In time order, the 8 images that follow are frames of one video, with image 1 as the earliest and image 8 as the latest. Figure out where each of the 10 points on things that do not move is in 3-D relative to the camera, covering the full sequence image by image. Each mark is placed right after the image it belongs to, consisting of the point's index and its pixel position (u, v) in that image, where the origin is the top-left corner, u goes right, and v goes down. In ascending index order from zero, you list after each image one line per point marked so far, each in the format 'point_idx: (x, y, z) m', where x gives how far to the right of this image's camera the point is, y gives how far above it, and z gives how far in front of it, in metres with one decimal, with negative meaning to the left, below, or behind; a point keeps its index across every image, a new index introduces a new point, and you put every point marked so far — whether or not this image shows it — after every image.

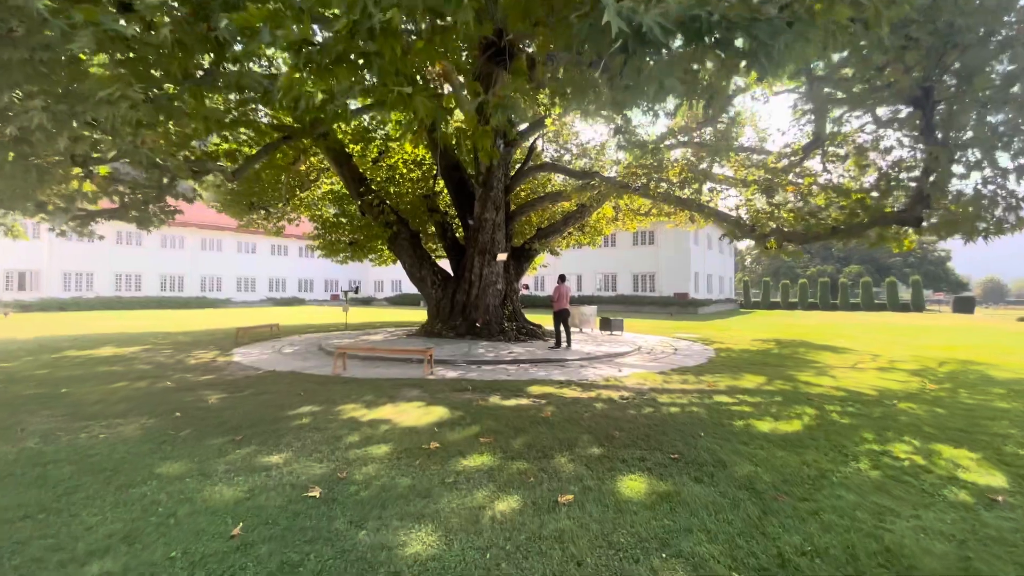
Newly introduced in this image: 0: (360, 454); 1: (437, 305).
0: (-1.4, -1.5, +4.4) m
1: (-2.1, -0.5, +13.5) m
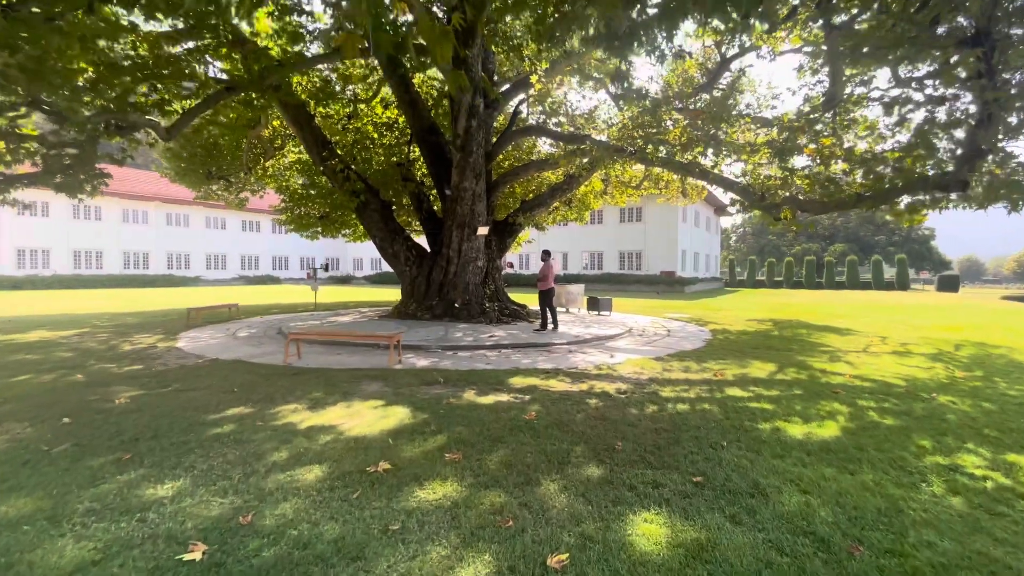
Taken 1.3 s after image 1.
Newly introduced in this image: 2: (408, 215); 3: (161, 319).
0: (-1.6, -1.3, +3.3) m
1: (-2.6, +0.1, +12.3) m
2: (-3.5, +2.5, +15.5) m
3: (-9.4, -0.8, +12.9) m
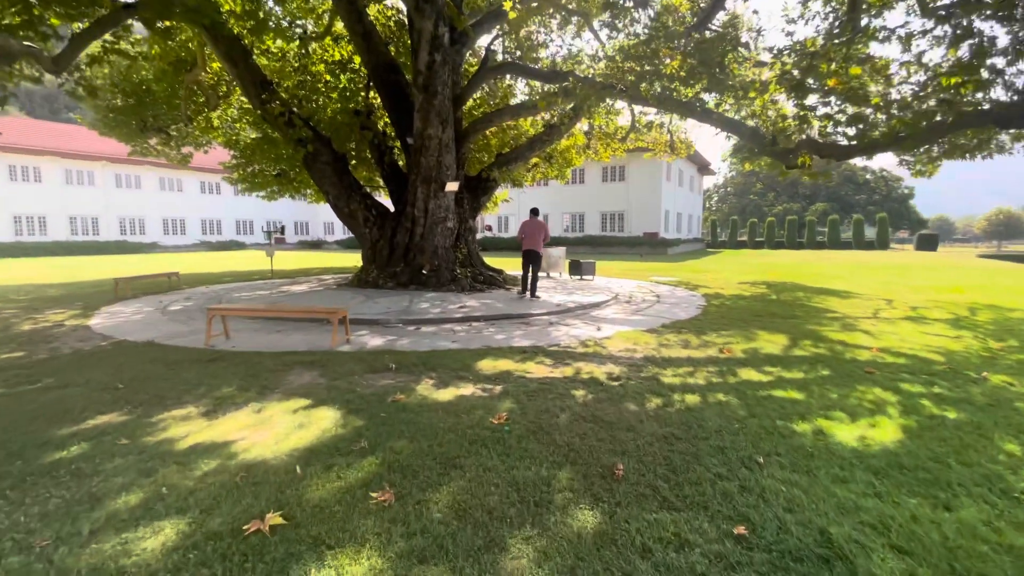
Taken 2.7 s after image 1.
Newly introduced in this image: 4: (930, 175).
0: (-1.8, -1.2, +2.1) m
1: (-3.2, +0.9, +10.9) m
2: (-4.2, +3.5, +13.9) m
3: (-10.0, -0.1, +11.3) m
4: (+8.7, +2.4, +10.0) m
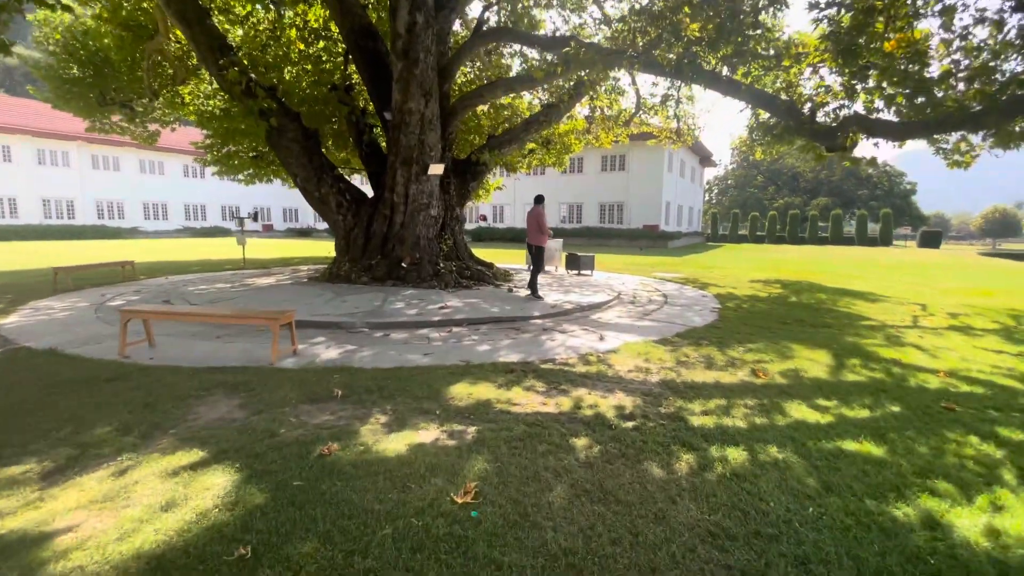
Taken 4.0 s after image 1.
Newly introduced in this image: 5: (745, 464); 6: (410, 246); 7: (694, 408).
0: (-1.9, -1.3, +1.0) m
1: (-3.4, +1.1, +9.8) m
2: (-4.4, +3.7, +12.7) m
3: (-10.2, +0.1, +10.1) m
4: (+8.5, +2.3, +8.9) m
5: (+1.4, -1.0, +2.8) m
6: (-2.0, +0.8, +9.3) m
7: (+1.4, -0.9, +3.7) m
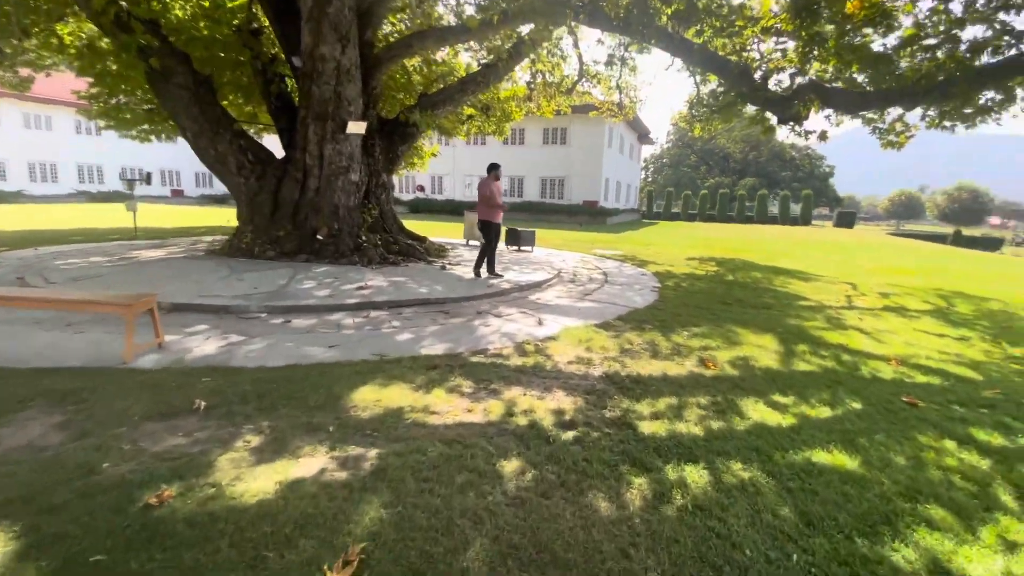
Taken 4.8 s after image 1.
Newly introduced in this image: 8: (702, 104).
0: (-2.1, -1.3, +0.1) m
1: (-4.6, +1.5, +8.5) m
2: (-5.9, +4.3, +11.1) m
3: (-11.4, +0.6, +8.1) m
4: (+7.3, +2.7, +9.1) m
5: (+1.0, -1.0, +2.3) m
6: (-3.2, +1.2, +8.2) m
7: (+0.9, -0.8, +3.2) m
8: (+5.4, +5.3, +13.7) m
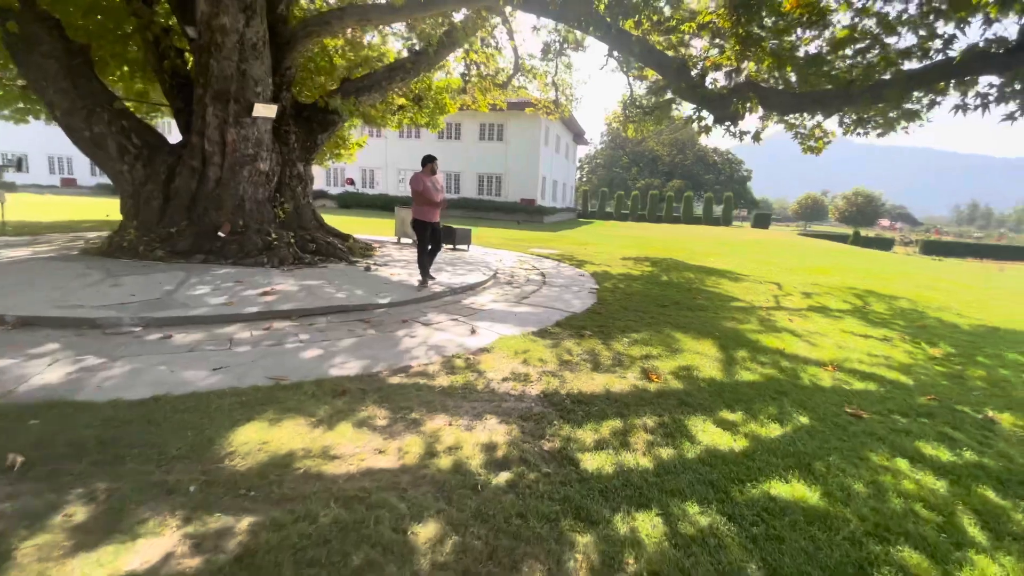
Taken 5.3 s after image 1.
0: (-2.1, -1.4, -0.6) m
1: (-5.7, +1.4, +7.3) m
2: (-7.4, +4.2, +9.7) m
3: (-12.4, +0.5, +6.0) m
4: (+6.0, +2.7, +9.4) m
5: (+0.6, -1.0, +1.9) m
6: (-4.2, +1.2, +7.2) m
7: (+0.4, -0.9, +2.8) m
8: (+3.5, +5.3, +13.8) m
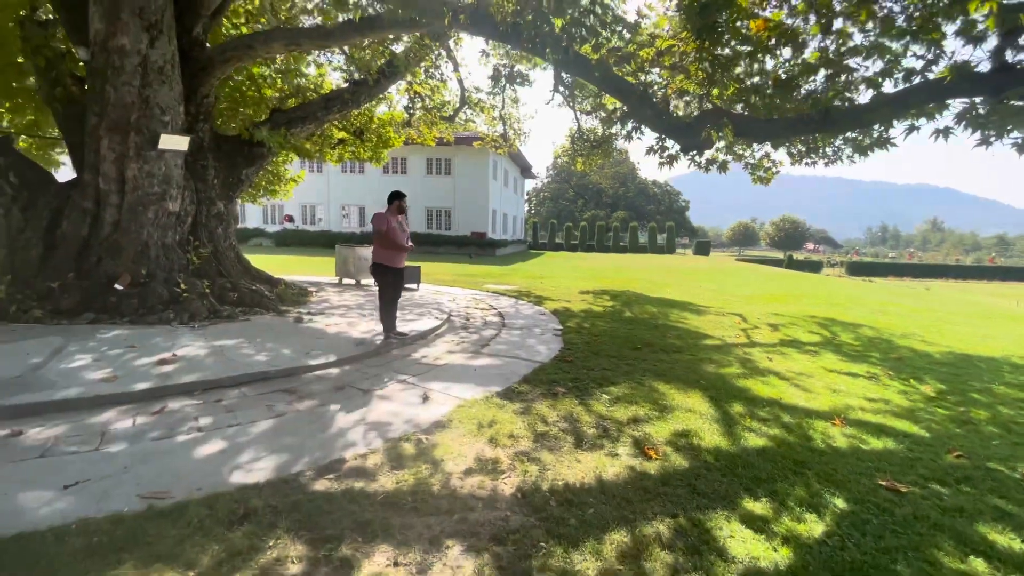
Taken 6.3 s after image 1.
0: (-1.9, -1.6, -1.7) m
1: (-6.3, +0.6, +6.1) m
2: (-8.4, +3.1, +8.5) m
3: (-12.8, -0.5, +4.0) m
4: (+5.1, +2.1, +9.4) m
5: (+0.6, -1.3, +1.2) m
6: (-4.9, +0.4, +6.1) m
7: (+0.3, -1.2, +2.0) m
8: (+2.0, +4.3, +13.6) m
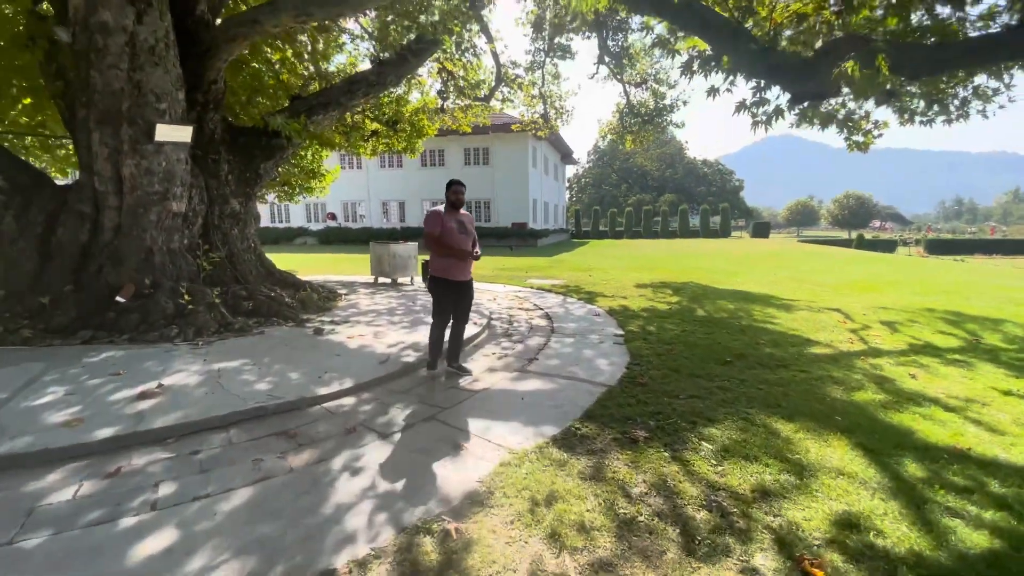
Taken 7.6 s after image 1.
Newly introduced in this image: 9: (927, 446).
0: (-1.9, -1.8, -2.6) m
1: (-5.8, +0.4, +5.5) m
2: (-7.7, +2.9, +8.0) m
3: (-12.4, -0.9, +4.1) m
4: (+5.8, +2.3, +7.8) m
5: (+0.7, -1.4, +0.1) m
6: (-4.3, +0.2, +5.4) m
7: (+0.5, -1.3, +0.9) m
8: (+3.1, +4.5, +12.2) m
9: (+2.5, -1.0, +2.9) m
